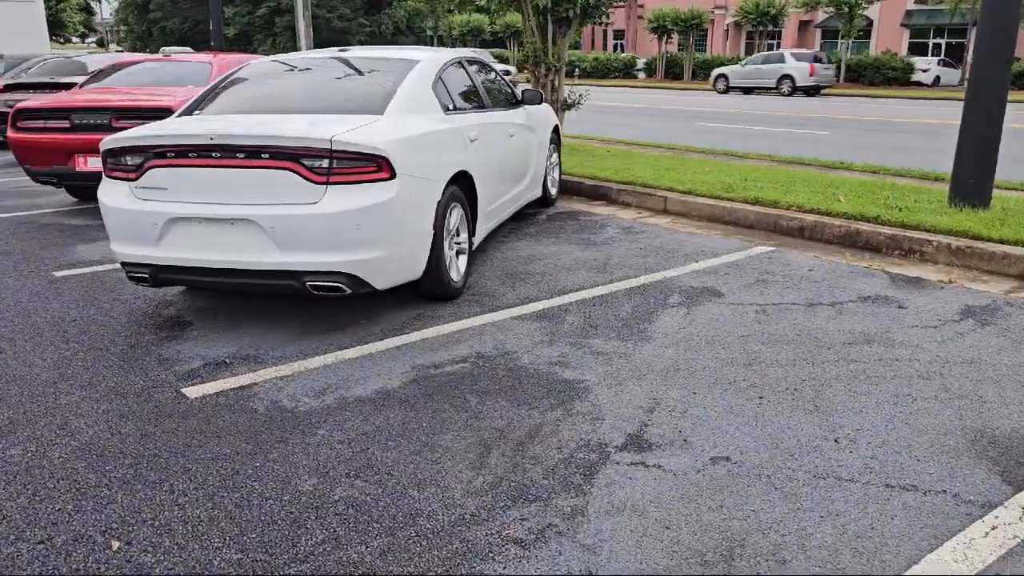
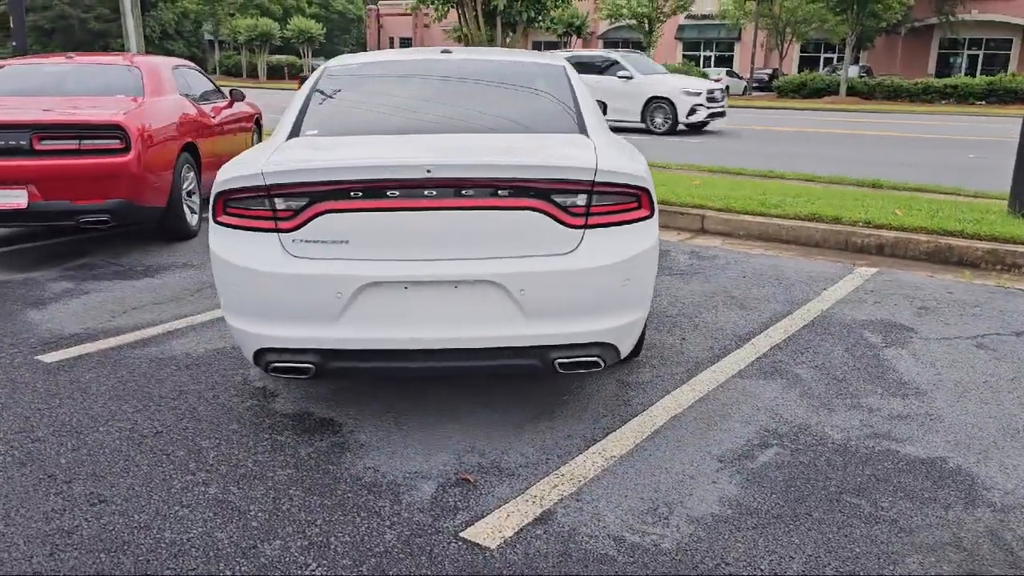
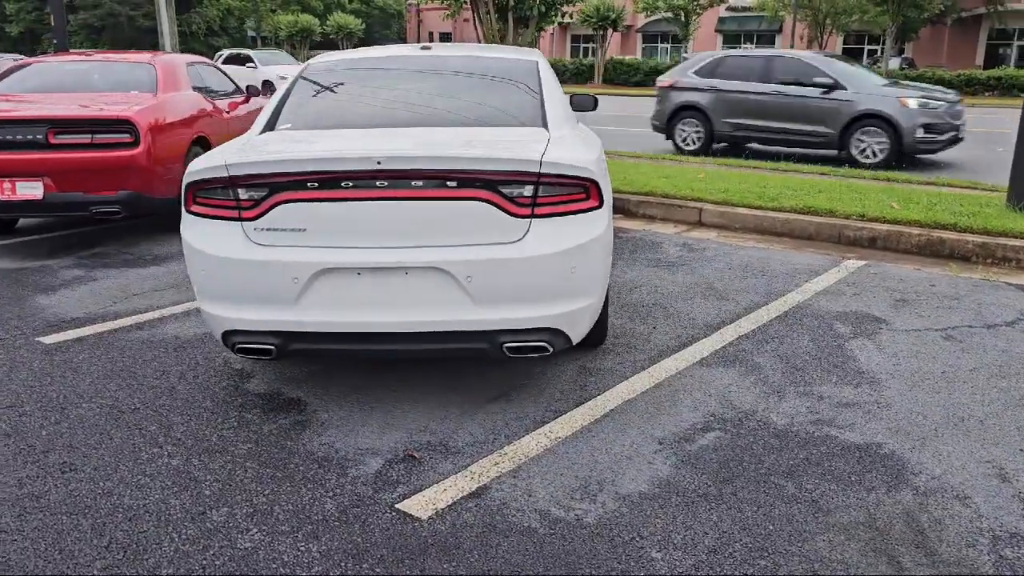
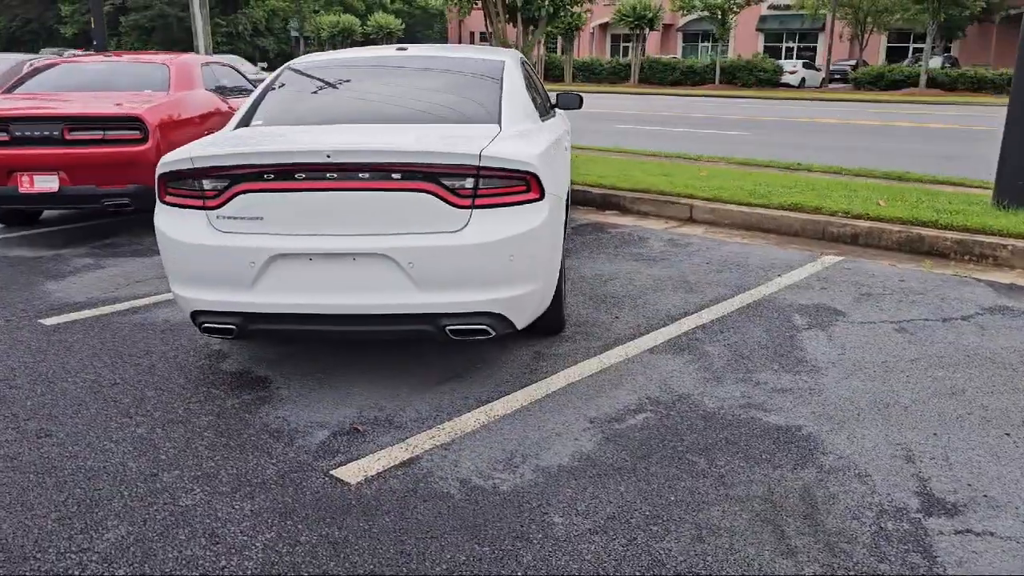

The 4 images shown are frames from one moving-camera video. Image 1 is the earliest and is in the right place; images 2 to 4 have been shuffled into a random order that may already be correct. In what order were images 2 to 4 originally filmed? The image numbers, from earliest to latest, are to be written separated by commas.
4, 3, 2
